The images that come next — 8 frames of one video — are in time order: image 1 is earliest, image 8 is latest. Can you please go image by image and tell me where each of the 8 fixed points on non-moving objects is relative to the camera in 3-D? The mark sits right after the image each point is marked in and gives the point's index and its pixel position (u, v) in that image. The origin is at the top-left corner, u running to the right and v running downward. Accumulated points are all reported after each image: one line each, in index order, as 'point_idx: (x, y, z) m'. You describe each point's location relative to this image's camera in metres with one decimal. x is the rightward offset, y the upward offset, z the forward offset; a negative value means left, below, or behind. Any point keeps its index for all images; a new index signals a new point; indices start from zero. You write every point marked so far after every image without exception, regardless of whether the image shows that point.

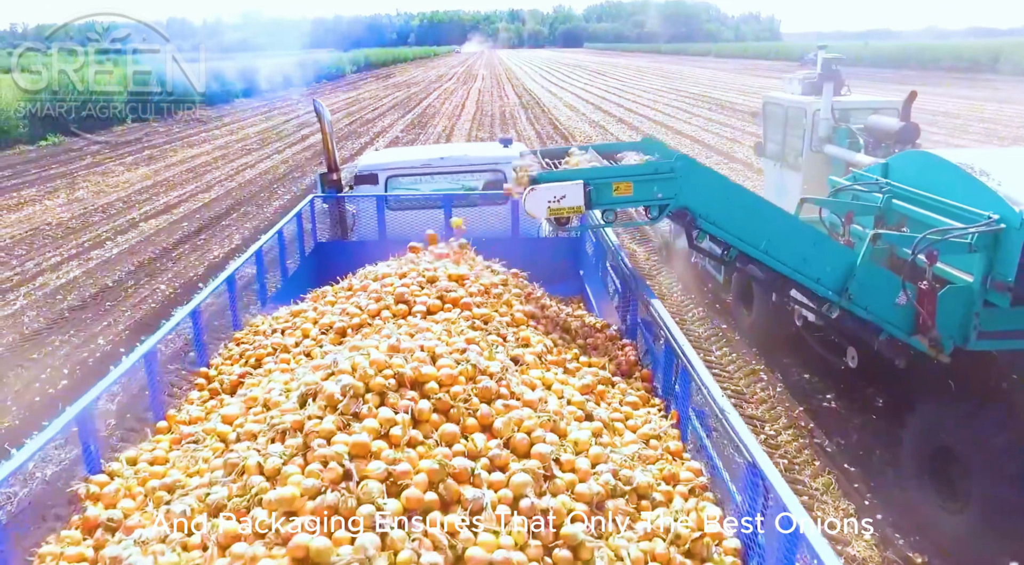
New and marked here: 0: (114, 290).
0: (-3.9, -0.1, +7.5) m
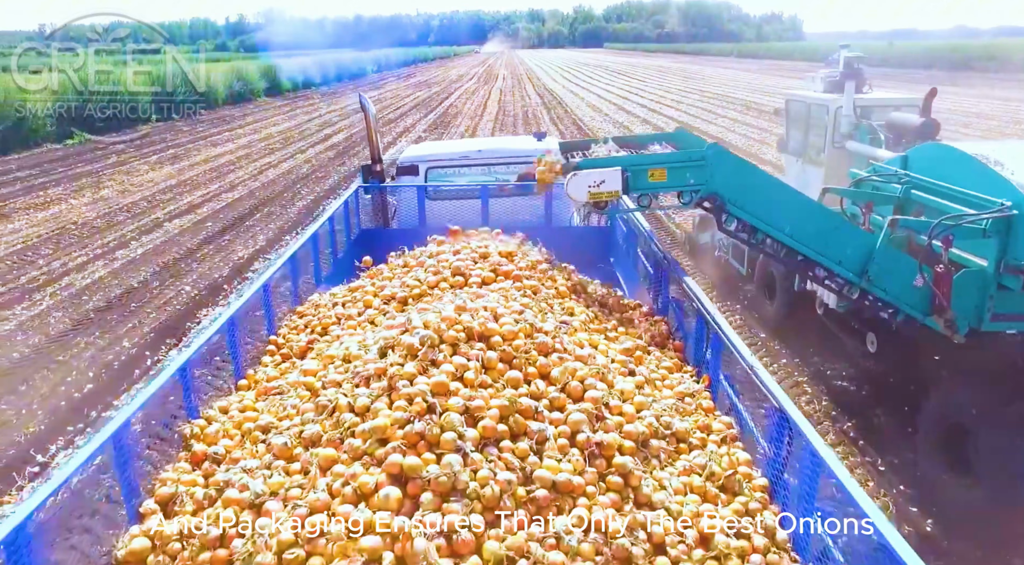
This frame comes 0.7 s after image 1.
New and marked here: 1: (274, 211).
0: (-3.6, -0.1, +7.4) m
1: (-3.5, +1.0, +11.1) m
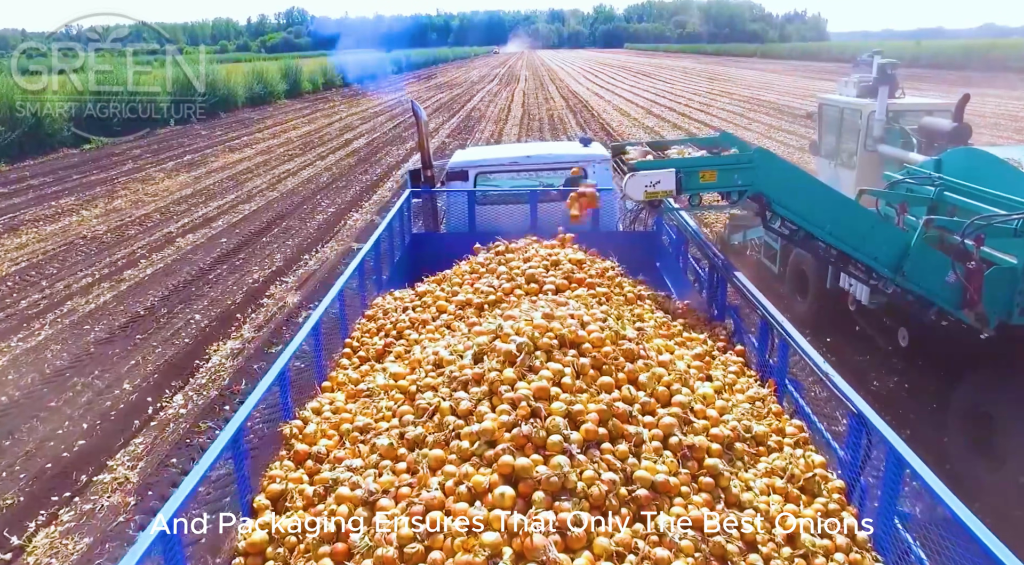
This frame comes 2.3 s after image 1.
0: (-3.3, -0.3, +6.8) m
1: (-3.0, +0.8, +10.5) m
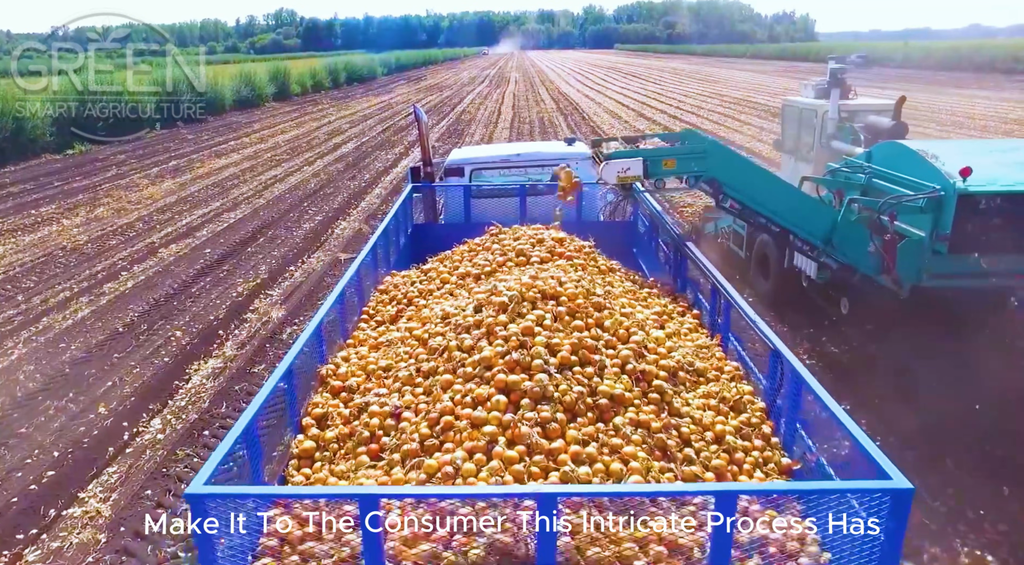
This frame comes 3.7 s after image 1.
0: (-3.3, -0.5, +6.6) m
1: (-3.2, +0.7, +10.3) m
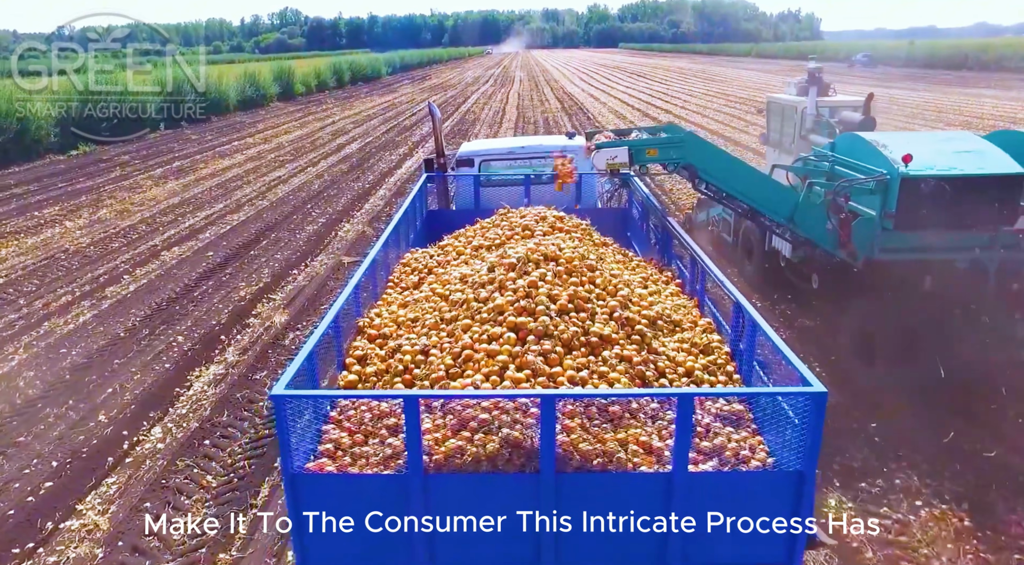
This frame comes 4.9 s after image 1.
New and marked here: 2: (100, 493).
0: (-3.3, -0.5, +6.6) m
1: (-3.1, +0.6, +10.3) m
2: (-2.4, -1.2, +4.5) m
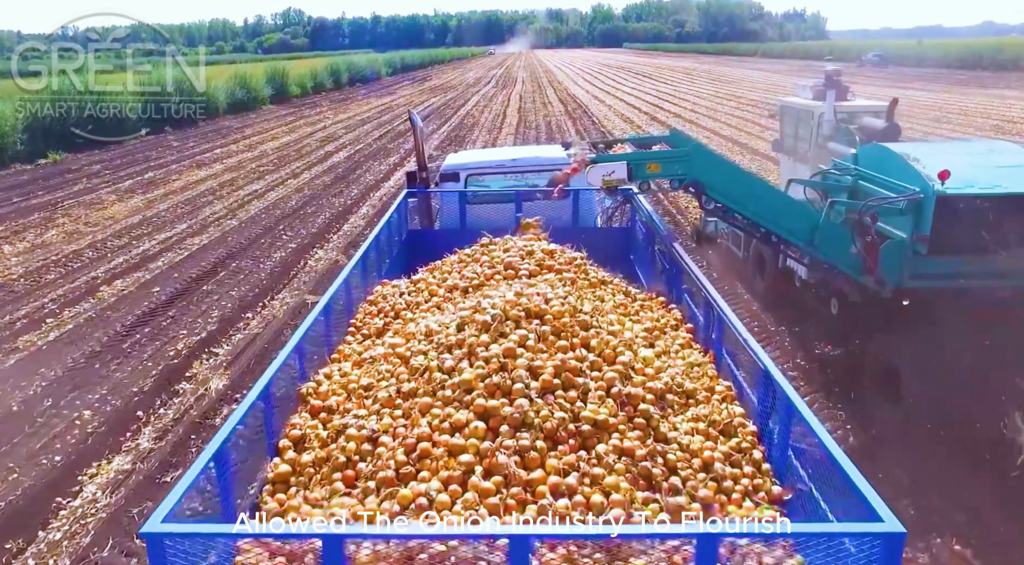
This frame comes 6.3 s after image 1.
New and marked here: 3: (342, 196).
0: (-3.4, -0.9, +5.2) m
1: (-3.1, +0.2, +8.9) m
2: (-2.5, -1.6, +3.1) m
3: (-2.9, +1.5, +13.2) m
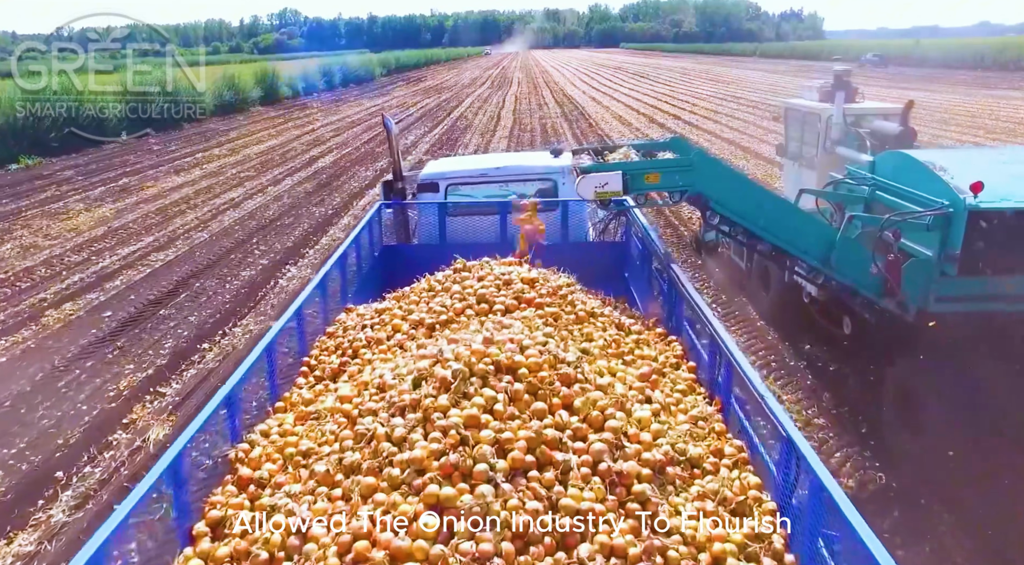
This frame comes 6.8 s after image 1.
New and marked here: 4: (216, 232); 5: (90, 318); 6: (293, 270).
0: (-3.5, -1.1, +4.5) m
1: (-3.3, 0.0, +8.2) m
2: (-2.6, -1.9, +2.4) m
3: (-3.1, +1.3, +12.5) m
4: (-4.2, +0.7, +10.8) m
5: (-4.0, -0.3, +7.3) m
6: (-2.5, +0.2, +8.7) m
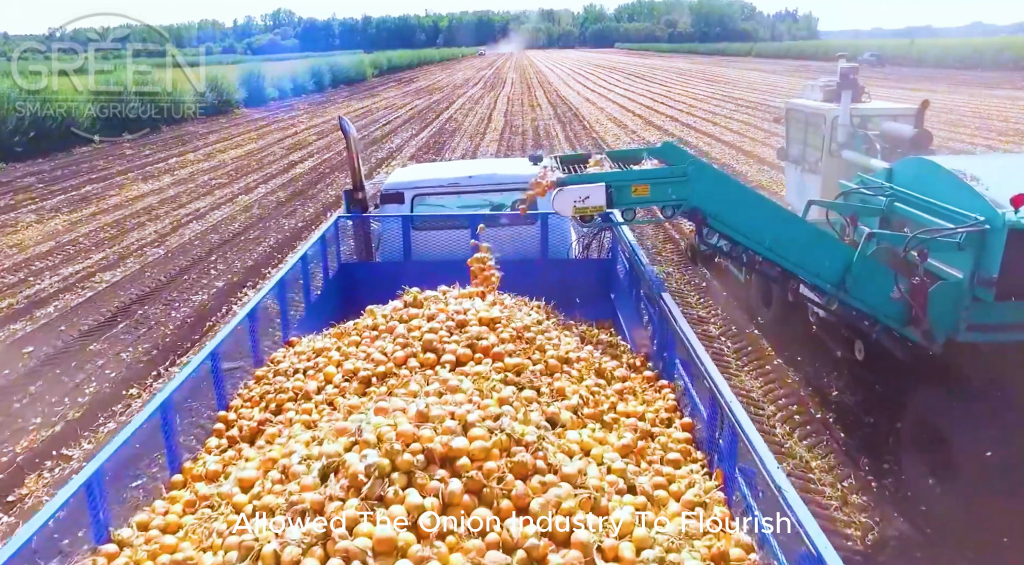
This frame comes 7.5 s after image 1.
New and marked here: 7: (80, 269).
0: (-3.7, -1.4, +3.7) m
1: (-3.5, -0.2, +7.4) m
2: (-2.8, -2.1, +1.6) m
3: (-3.3, +1.1, +11.7) m
4: (-4.4, +0.5, +10.0) m
5: (-4.3, -0.5, +6.4) m
6: (-2.7, -0.1, +7.9) m
7: (-5.1, +0.2, +9.1) m
